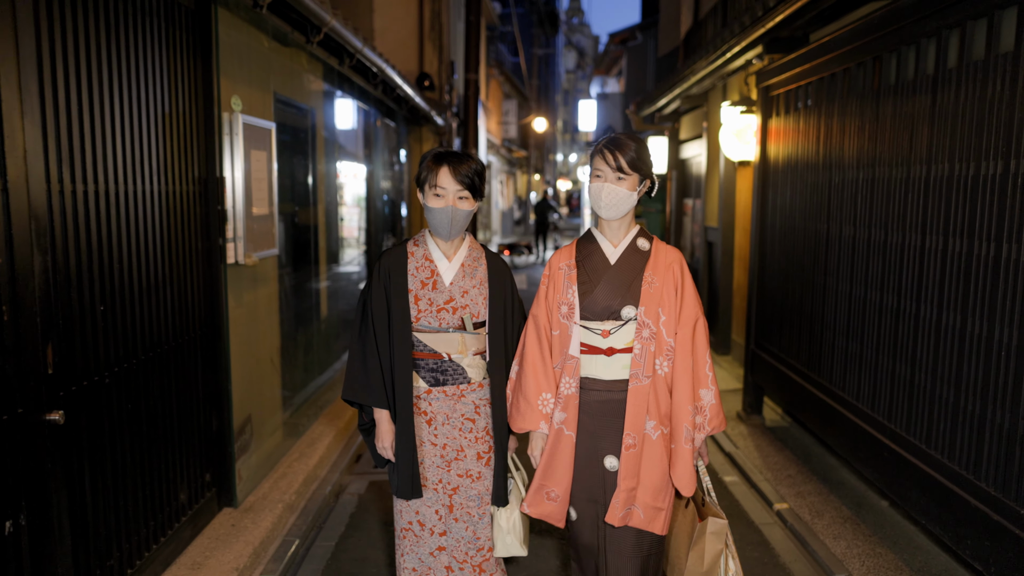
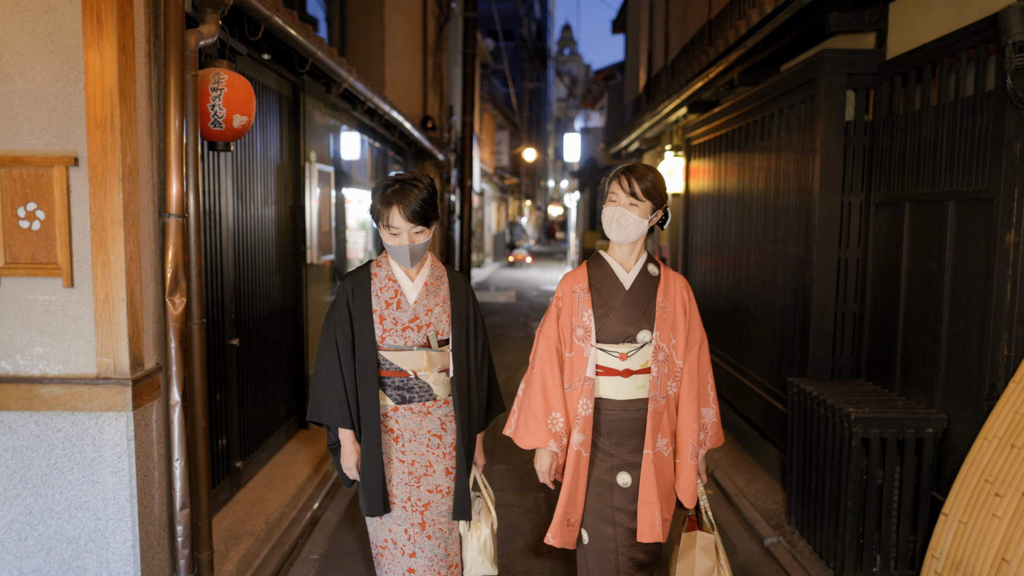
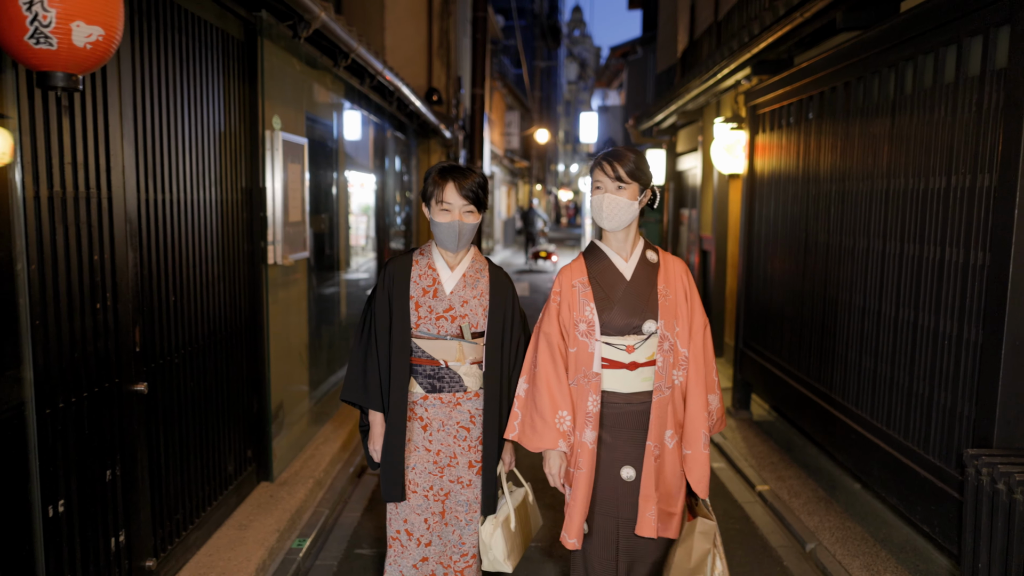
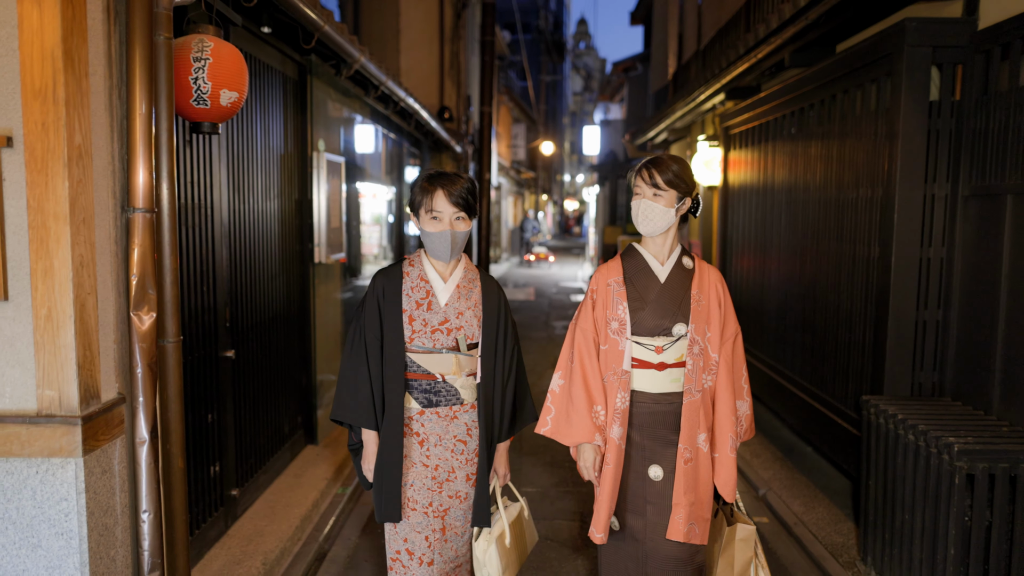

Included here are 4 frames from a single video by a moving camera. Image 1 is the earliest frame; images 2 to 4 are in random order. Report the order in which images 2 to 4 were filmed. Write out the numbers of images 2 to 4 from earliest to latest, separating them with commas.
3, 4, 2
